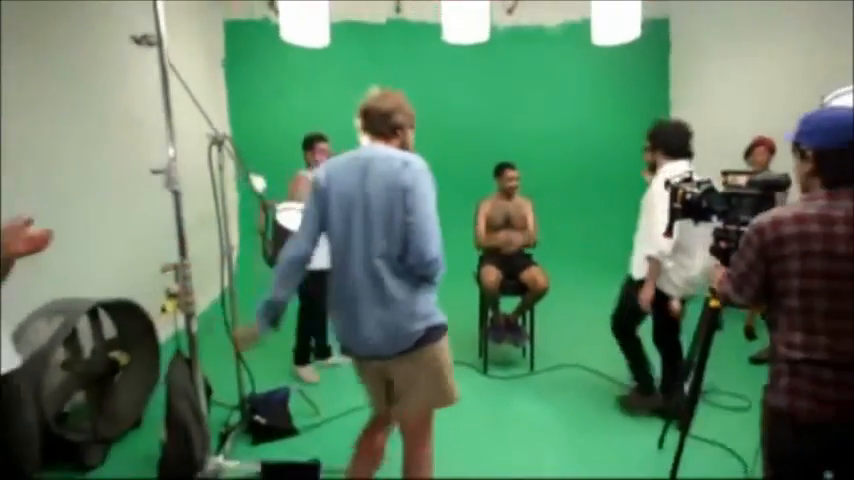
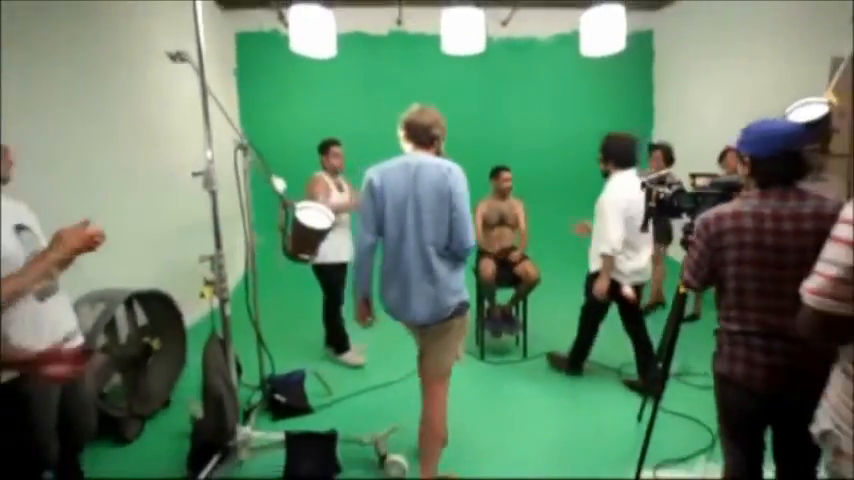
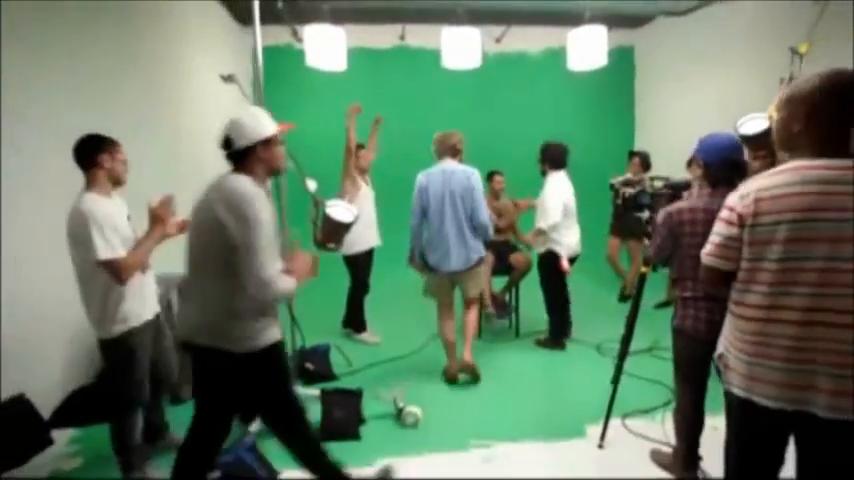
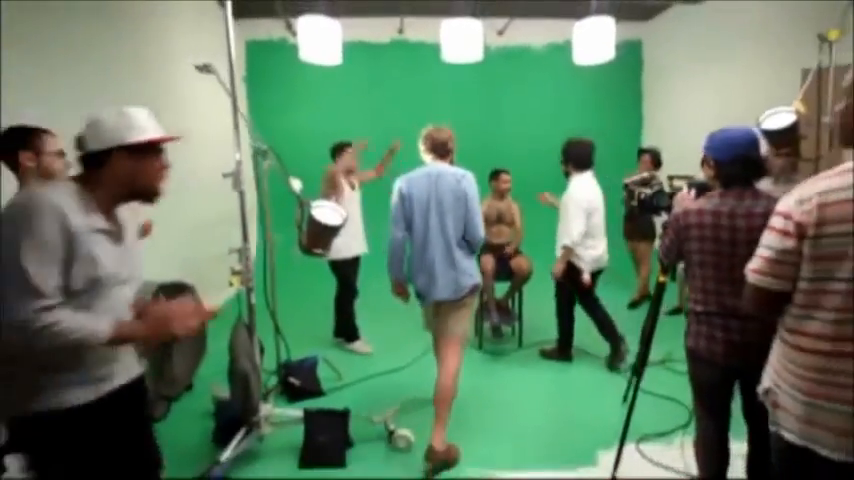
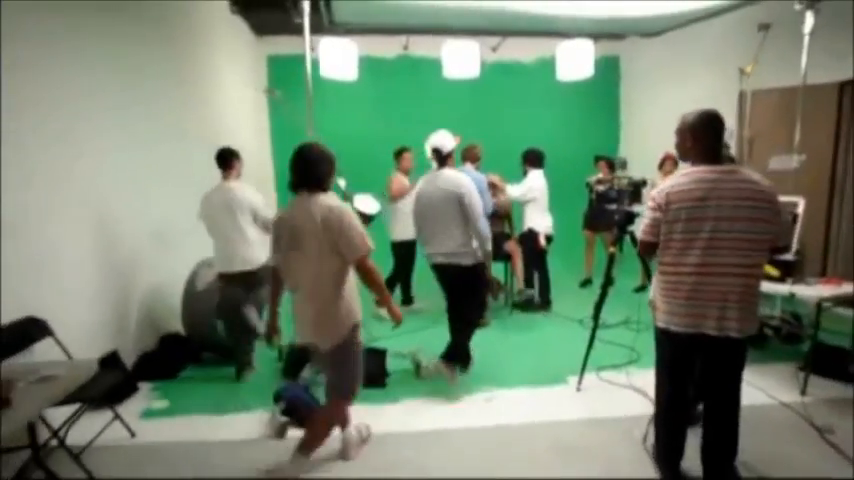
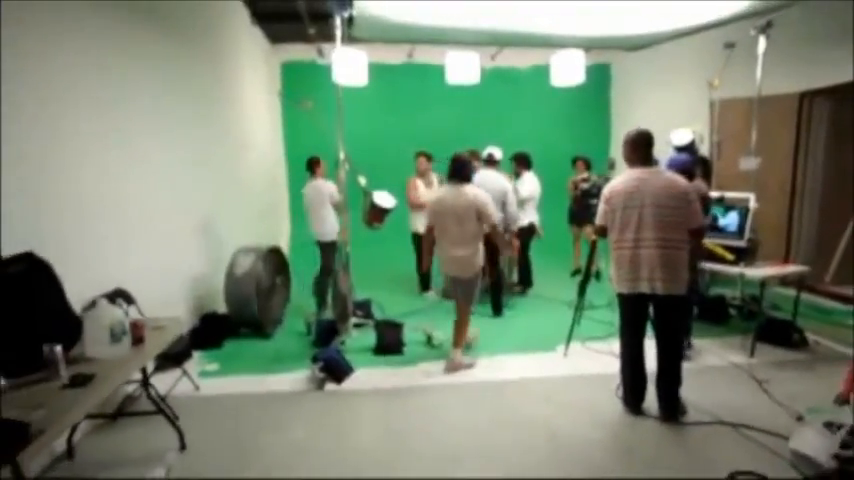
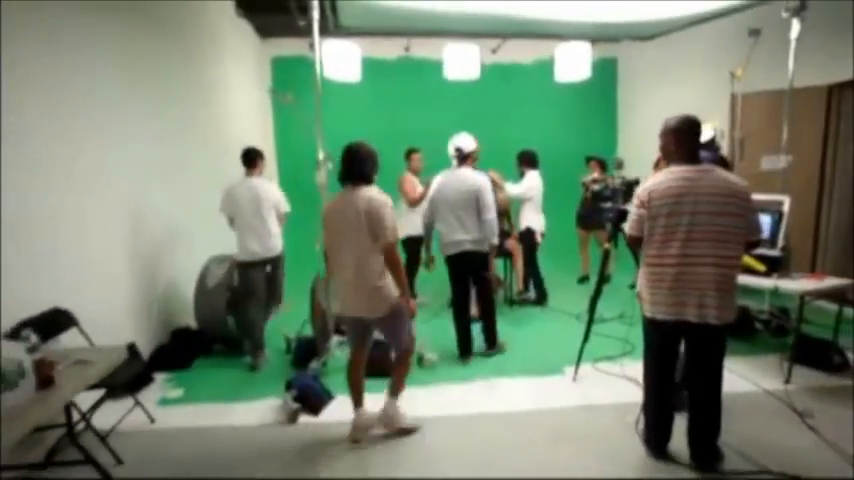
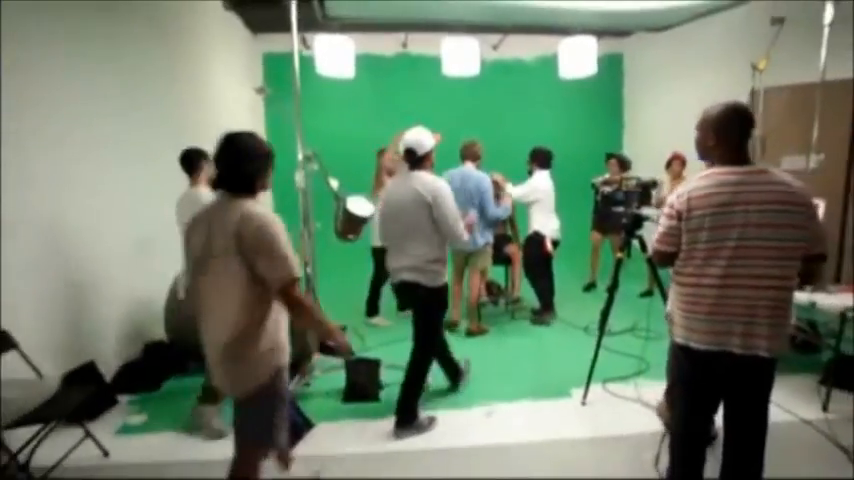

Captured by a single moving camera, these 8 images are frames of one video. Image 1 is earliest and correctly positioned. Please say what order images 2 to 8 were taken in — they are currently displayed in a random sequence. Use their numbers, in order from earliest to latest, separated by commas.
2, 4, 3, 8, 5, 7, 6
